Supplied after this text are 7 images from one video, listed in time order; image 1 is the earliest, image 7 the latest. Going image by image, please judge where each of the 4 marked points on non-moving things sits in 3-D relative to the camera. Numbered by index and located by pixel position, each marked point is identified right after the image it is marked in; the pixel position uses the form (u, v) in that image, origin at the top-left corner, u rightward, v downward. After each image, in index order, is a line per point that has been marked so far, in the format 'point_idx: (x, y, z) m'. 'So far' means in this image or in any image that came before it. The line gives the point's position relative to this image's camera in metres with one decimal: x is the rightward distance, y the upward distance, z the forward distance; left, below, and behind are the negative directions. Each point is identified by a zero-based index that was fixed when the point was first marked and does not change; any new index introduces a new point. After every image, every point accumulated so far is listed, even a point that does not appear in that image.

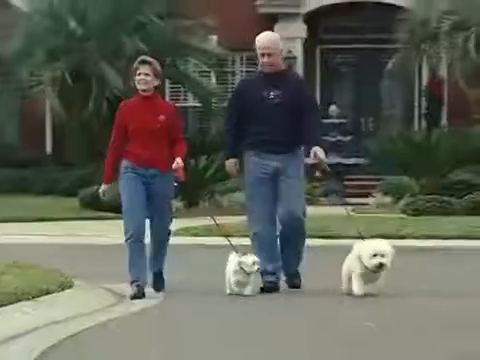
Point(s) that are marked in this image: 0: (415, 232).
0: (+2.5, -0.8, +15.7) m
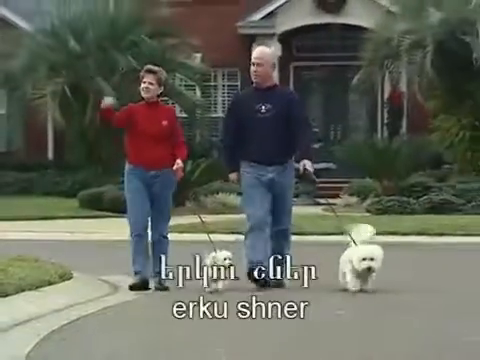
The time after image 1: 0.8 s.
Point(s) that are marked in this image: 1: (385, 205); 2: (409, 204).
0: (+2.4, -0.8, +18.0) m
1: (+2.7, -0.4, +19.7) m
2: (+3.1, -0.4, +19.9) m
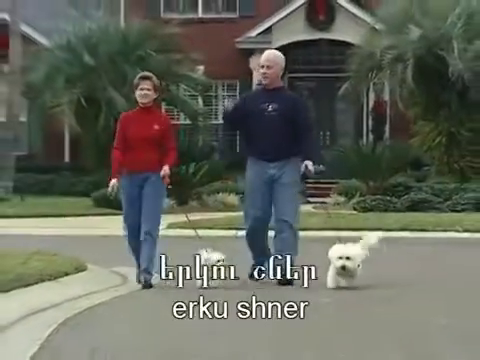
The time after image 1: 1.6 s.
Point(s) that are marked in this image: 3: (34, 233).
0: (+2.3, -0.9, +20.2) m
1: (+2.7, -0.5, +21.9) m
2: (+3.0, -0.5, +22.1) m
3: (-3.8, -1.0, +20.0) m
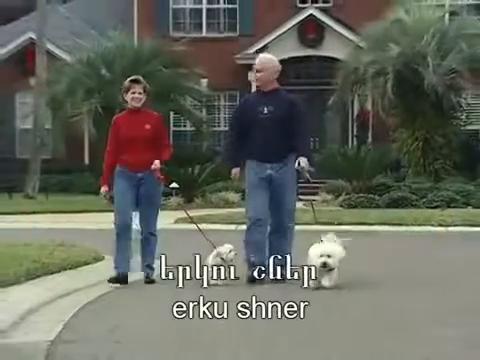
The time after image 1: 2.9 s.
0: (+2.3, -0.9, +23.2) m
1: (+2.6, -0.5, +24.9) m
2: (+3.0, -0.5, +25.1) m
3: (-3.8, -1.0, +23.0) m
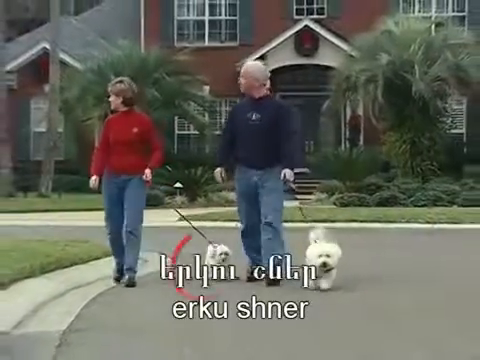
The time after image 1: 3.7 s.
0: (+2.3, -0.9, +25.0) m
1: (+2.6, -0.5, +26.8) m
2: (+3.0, -0.5, +26.9) m
3: (-3.8, -1.0, +24.8) m
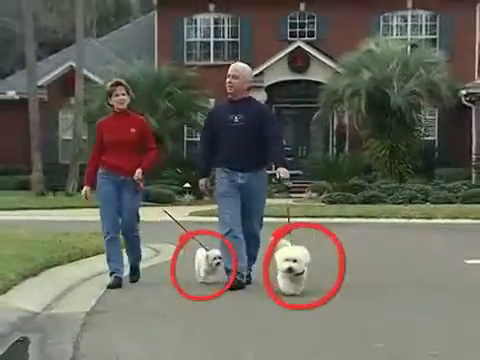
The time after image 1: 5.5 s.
0: (+2.3, -0.9, +29.2) m
1: (+2.7, -0.5, +30.9) m
2: (+3.0, -0.5, +31.1) m
3: (-3.8, -1.1, +29.0) m
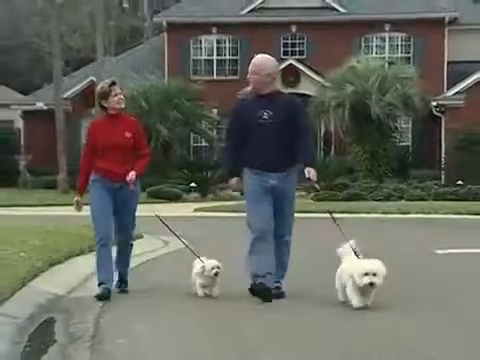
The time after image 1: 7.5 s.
0: (+2.3, -0.9, +33.9) m
1: (+2.6, -0.5, +35.6) m
2: (+3.0, -0.5, +35.7) m
3: (-3.8, -1.1, +33.7) m
